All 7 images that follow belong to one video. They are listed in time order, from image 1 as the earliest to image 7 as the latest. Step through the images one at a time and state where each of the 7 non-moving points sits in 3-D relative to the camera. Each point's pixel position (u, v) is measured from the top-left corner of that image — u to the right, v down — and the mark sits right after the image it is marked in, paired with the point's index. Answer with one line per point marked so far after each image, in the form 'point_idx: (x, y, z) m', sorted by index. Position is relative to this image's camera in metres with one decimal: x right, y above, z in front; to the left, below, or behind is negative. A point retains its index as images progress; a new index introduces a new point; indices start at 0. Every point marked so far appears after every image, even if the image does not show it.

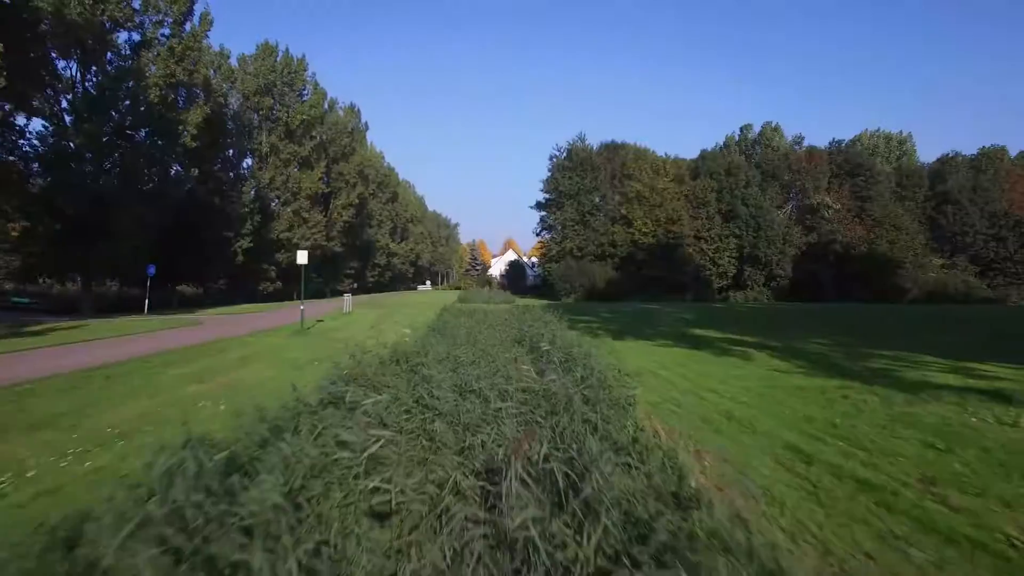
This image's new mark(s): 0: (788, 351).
0: (+6.7, -1.5, +11.3) m
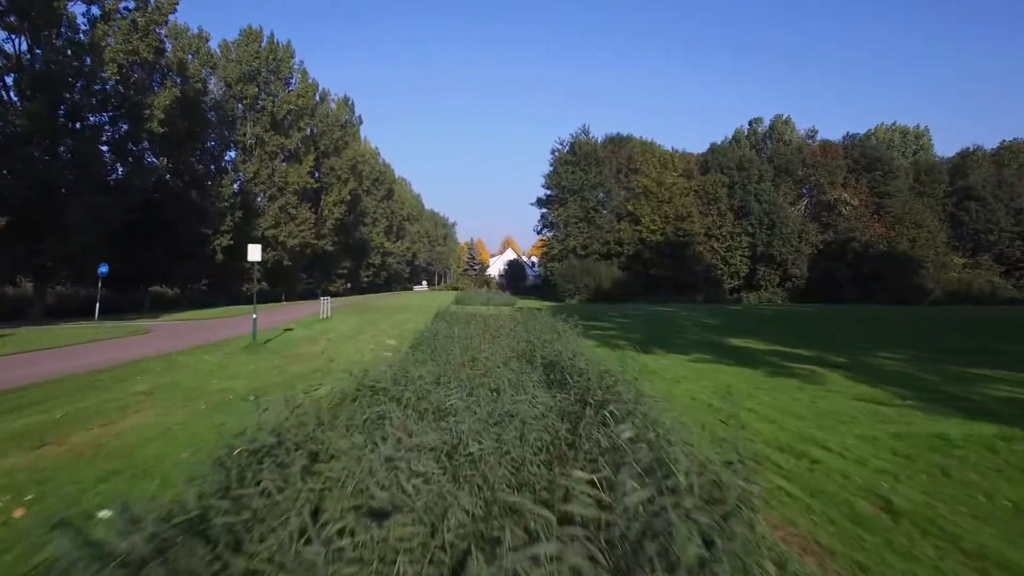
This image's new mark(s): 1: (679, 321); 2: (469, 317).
0: (+6.9, -1.6, +9.2) m
1: (+7.2, -1.4, +19.7) m
2: (-1.5, -1.1, +16.1) m
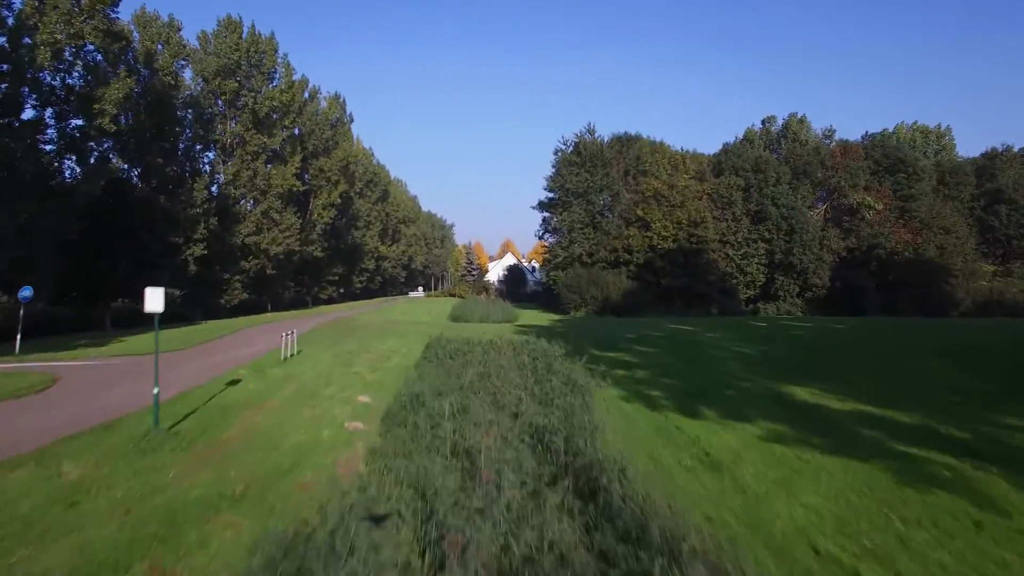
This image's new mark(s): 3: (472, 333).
0: (+7.0, -2.4, +6.6) m
1: (+7.3, -2.2, +17.1) m
2: (-1.3, -1.9, +13.5) m
3: (-1.7, -2.1, +19.8) m
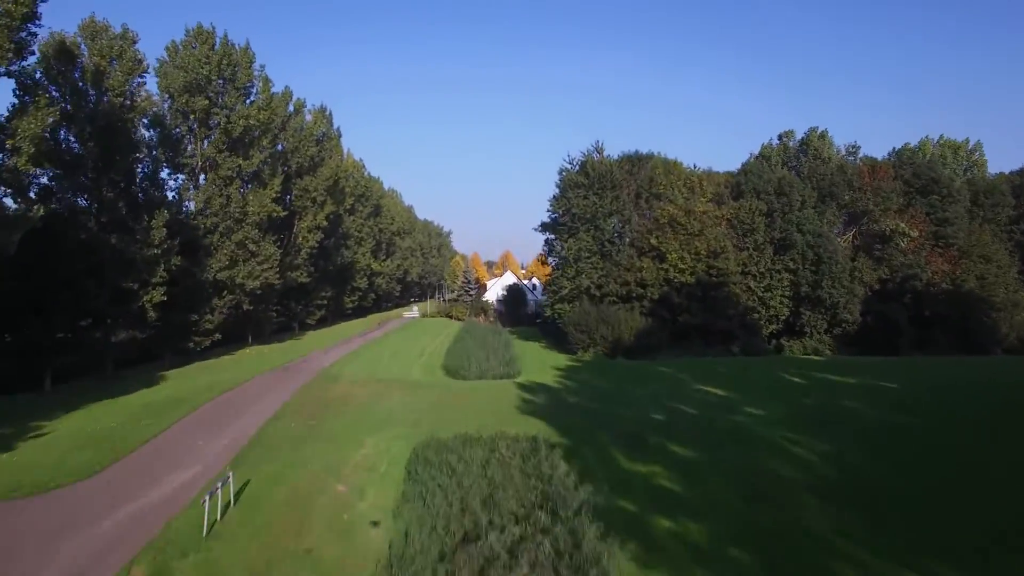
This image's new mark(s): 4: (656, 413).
0: (+7.3, -5.0, +3.5) m
1: (+7.5, -4.8, +14.0) m
2: (-1.2, -4.4, +10.4) m
3: (-1.5, -4.6, +16.6) m
4: (+5.4, -4.6, +17.2) m
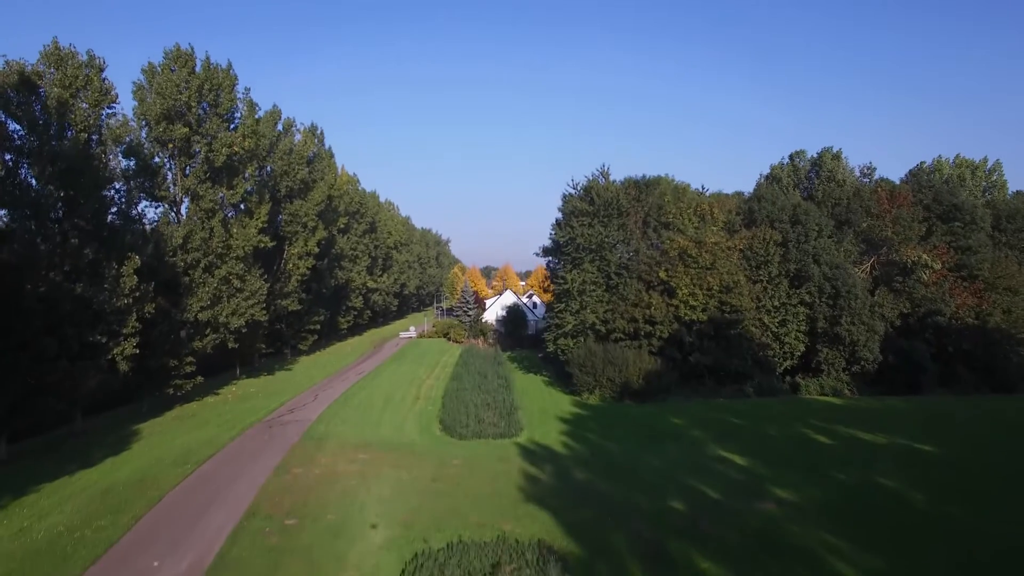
0: (+7.4, -7.4, +1.7) m
1: (+7.6, -7.2, +12.3) m
2: (-1.0, -6.9, +8.6) m
3: (-1.4, -7.1, +14.8) m
4: (+5.5, -7.0, +15.4) m
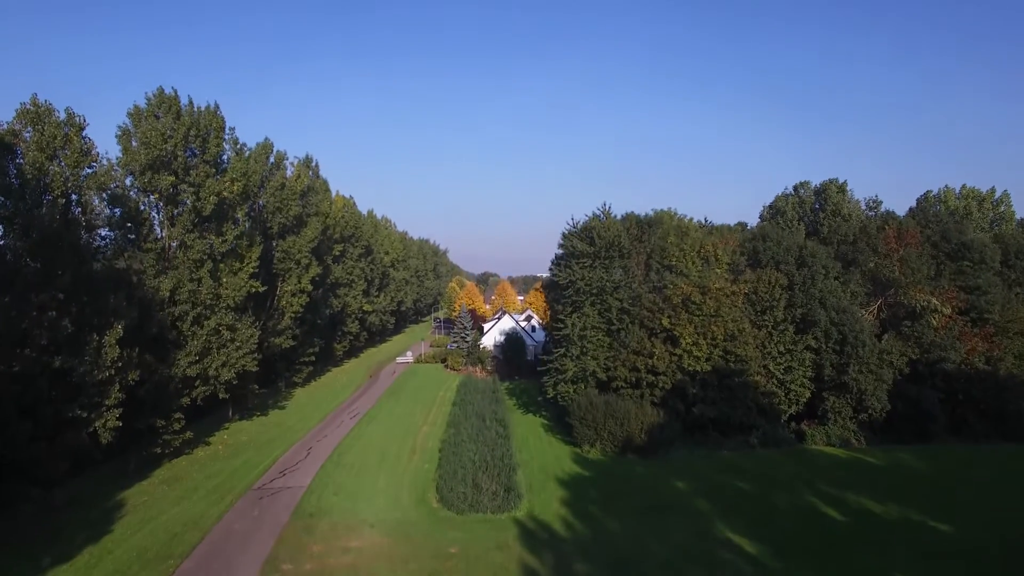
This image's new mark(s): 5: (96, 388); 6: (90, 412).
0: (+7.4, -10.6, +1.0) m
1: (+7.5, -10.3, +11.5) m
2: (-1.1, -10.0, +7.8) m
3: (-1.5, -10.2, +14.0) m
4: (+5.5, -10.1, +14.7) m
5: (-18.0, -4.4, +19.9) m
6: (-18.4, -5.4, +20.1) m
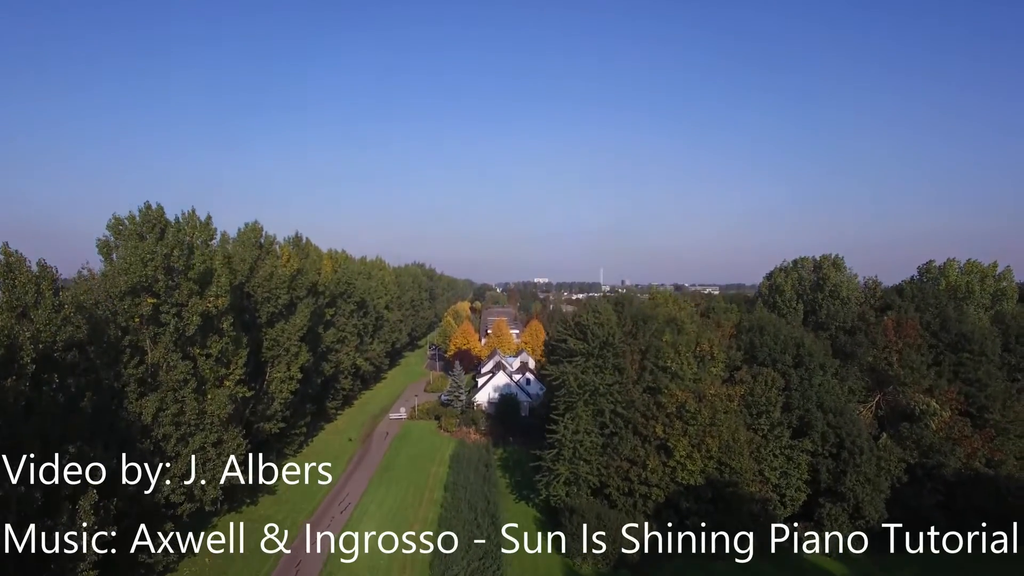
0: (+6.9, -17.7, +0.5) m
1: (+7.0, -17.3, +11.1) m
2: (-1.6, -17.0, +7.4) m
3: (-2.0, -17.1, +13.6) m
4: (+4.9, -17.0, +14.2) m
5: (-18.6, -11.2, +19.3) m
6: (-19.0, -12.2, +19.6) m
